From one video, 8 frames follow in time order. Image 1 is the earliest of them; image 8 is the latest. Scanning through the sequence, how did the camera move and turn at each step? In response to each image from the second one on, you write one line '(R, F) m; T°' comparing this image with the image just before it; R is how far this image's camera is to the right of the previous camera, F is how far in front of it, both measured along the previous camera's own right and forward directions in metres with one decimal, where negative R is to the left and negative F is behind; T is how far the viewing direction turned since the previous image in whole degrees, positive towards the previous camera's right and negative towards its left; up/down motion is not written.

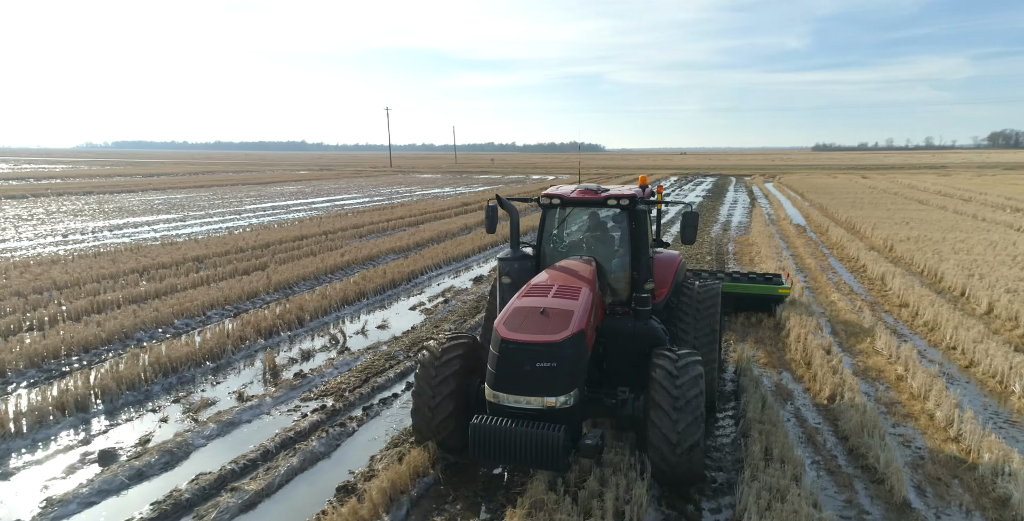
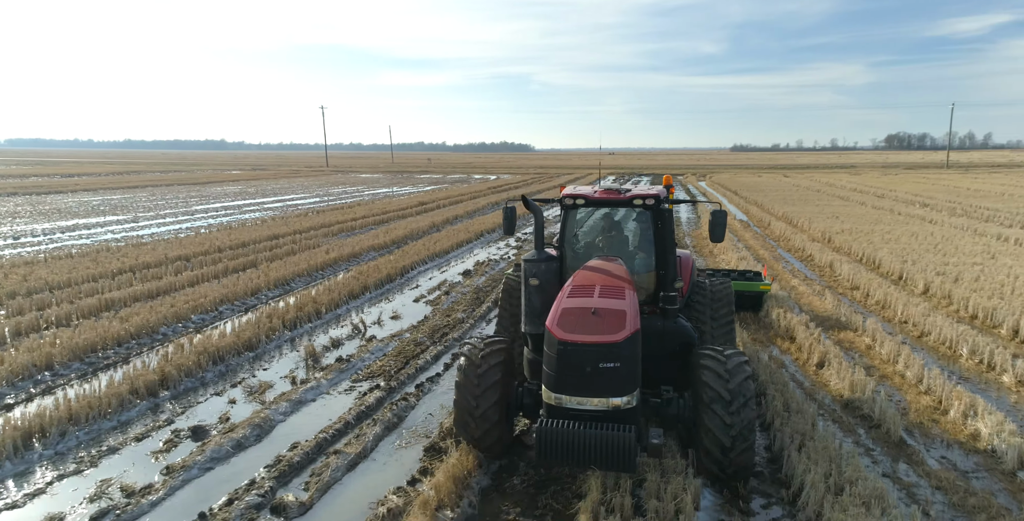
(-1.1, -0.5) m; +6°
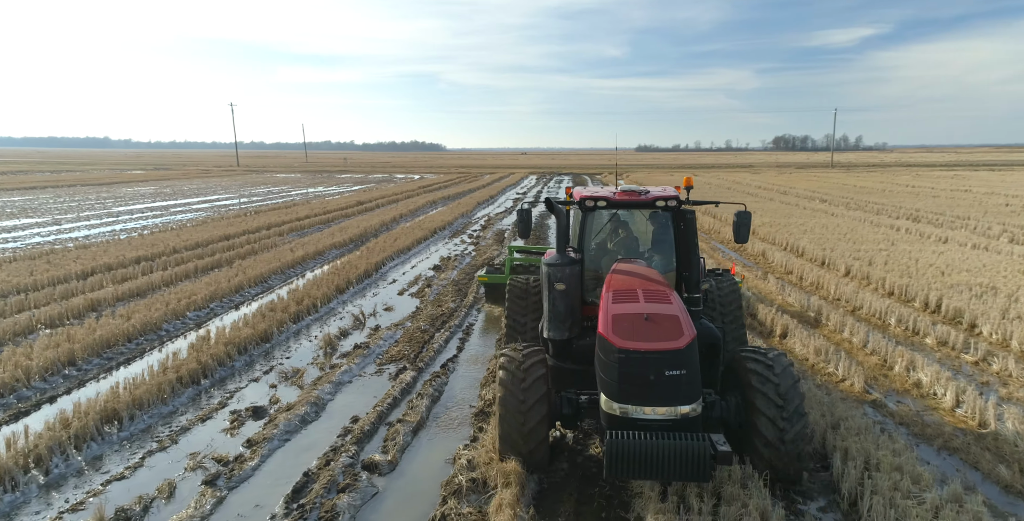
(-1.1, -0.5) m; +7°
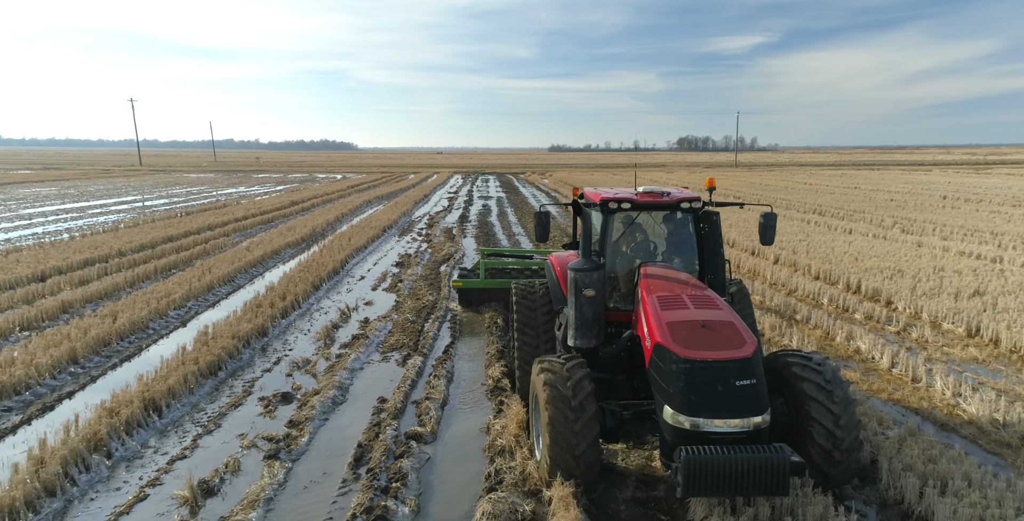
(-0.8, -0.4) m; +7°
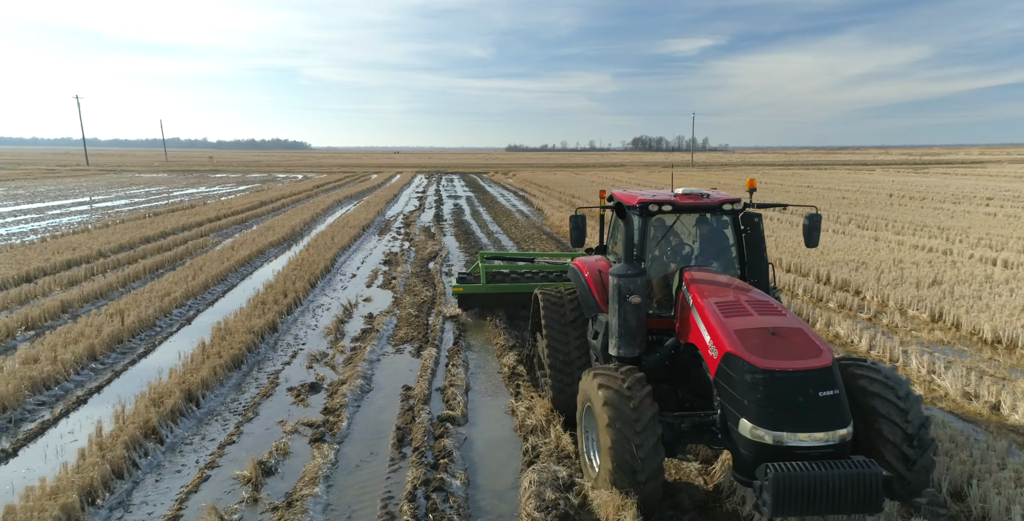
(-0.5, -0.3) m; +3°
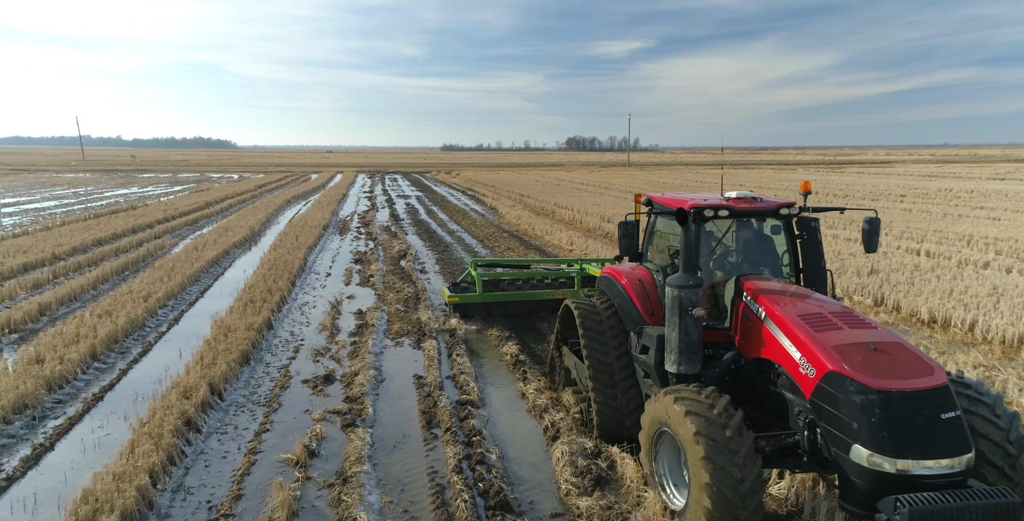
(-0.6, -0.3) m; +5°
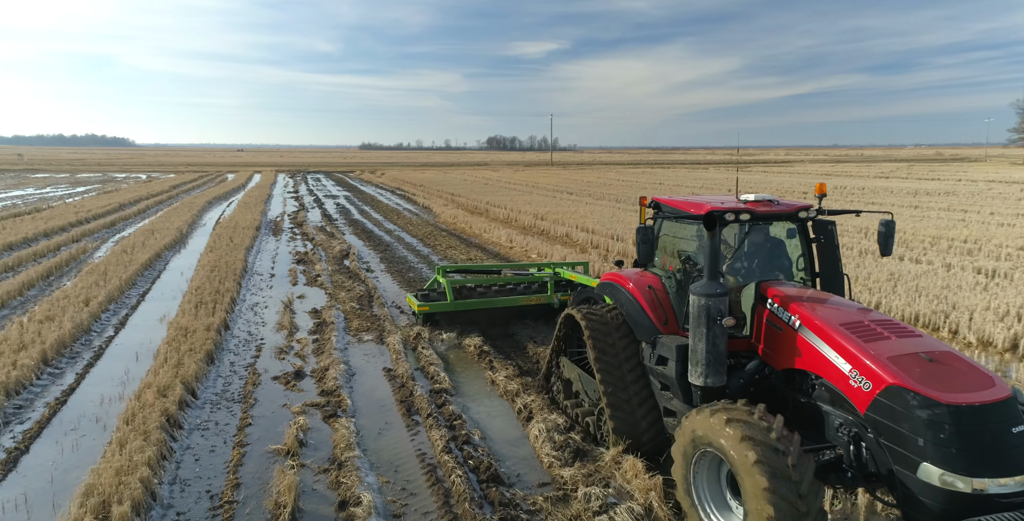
(-0.4, -0.3) m; +7°
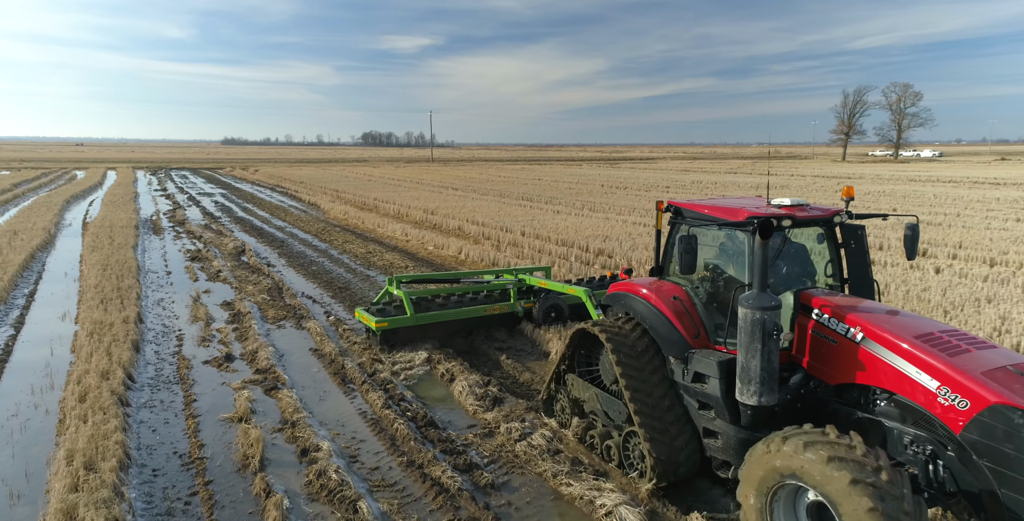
(-0.3, -0.8) m; +11°
